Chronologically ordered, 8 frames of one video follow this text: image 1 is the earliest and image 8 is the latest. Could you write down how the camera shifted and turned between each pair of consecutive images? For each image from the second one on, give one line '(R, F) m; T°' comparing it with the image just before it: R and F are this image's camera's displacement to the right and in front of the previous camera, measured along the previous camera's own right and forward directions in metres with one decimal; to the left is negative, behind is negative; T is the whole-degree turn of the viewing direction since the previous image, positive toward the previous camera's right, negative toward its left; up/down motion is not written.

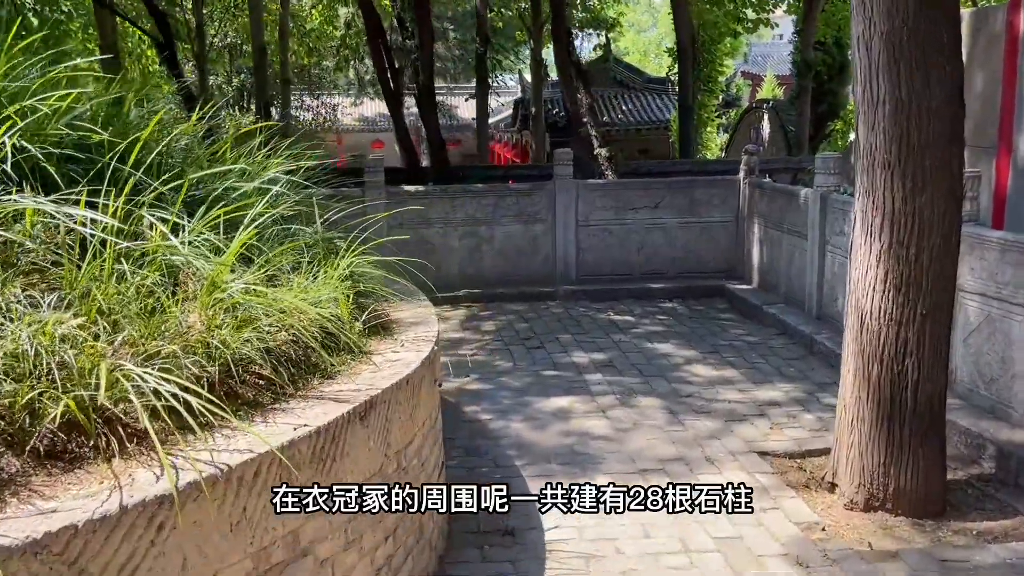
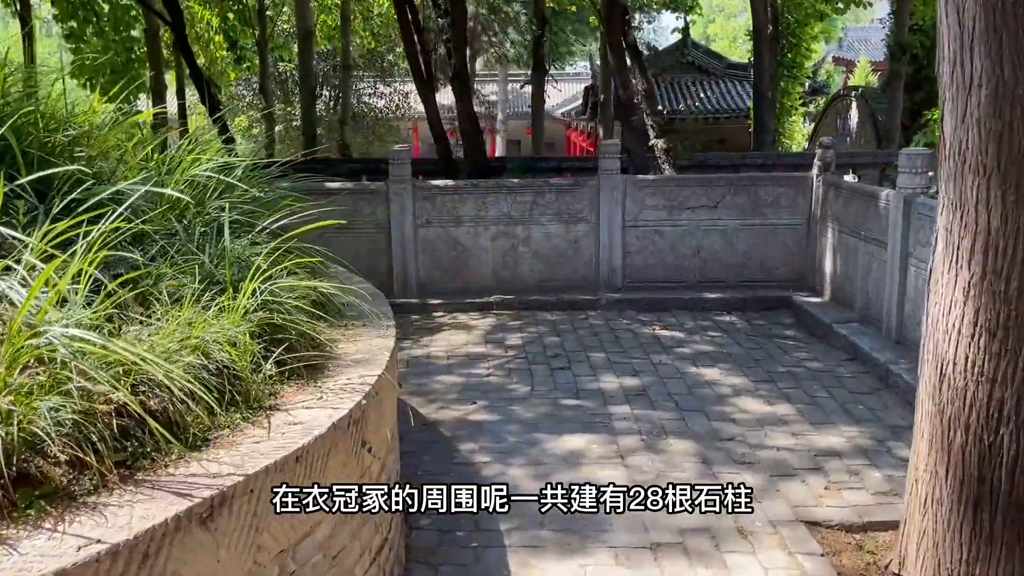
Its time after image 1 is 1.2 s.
(+0.4, +0.8) m; -5°
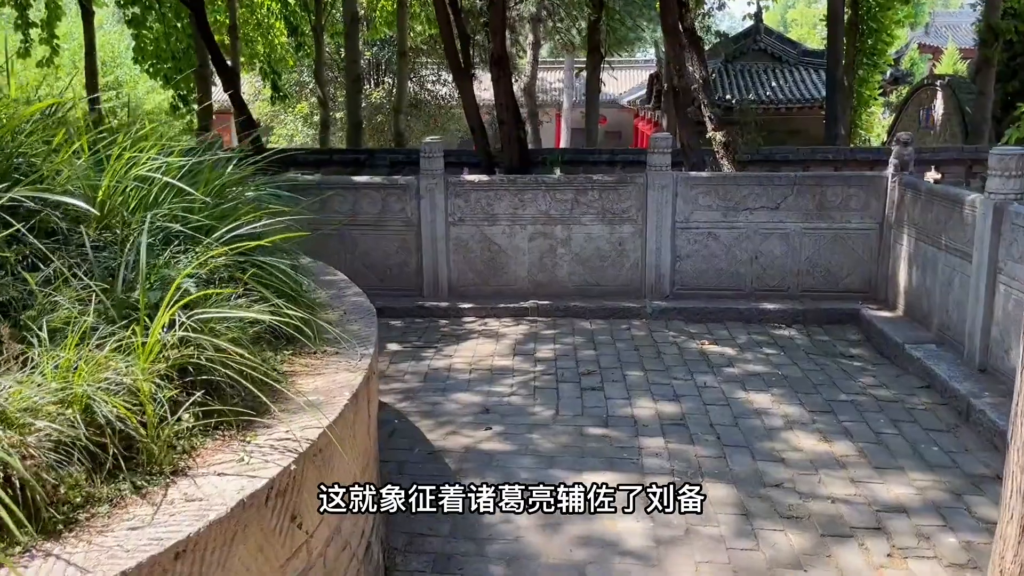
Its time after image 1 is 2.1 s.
(+0.2, +0.6) m; -4°
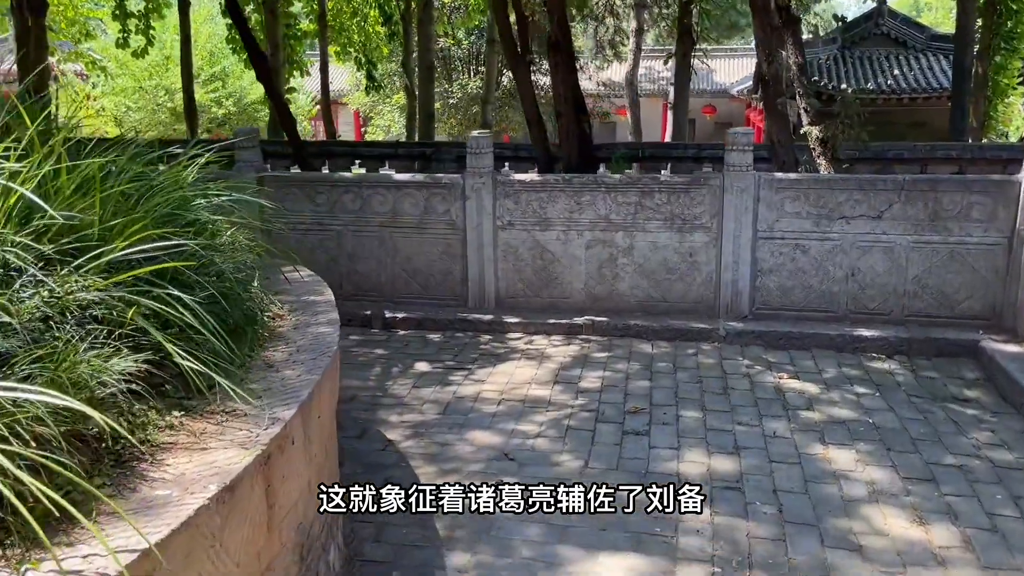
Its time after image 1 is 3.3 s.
(+0.4, +0.8) m; -7°
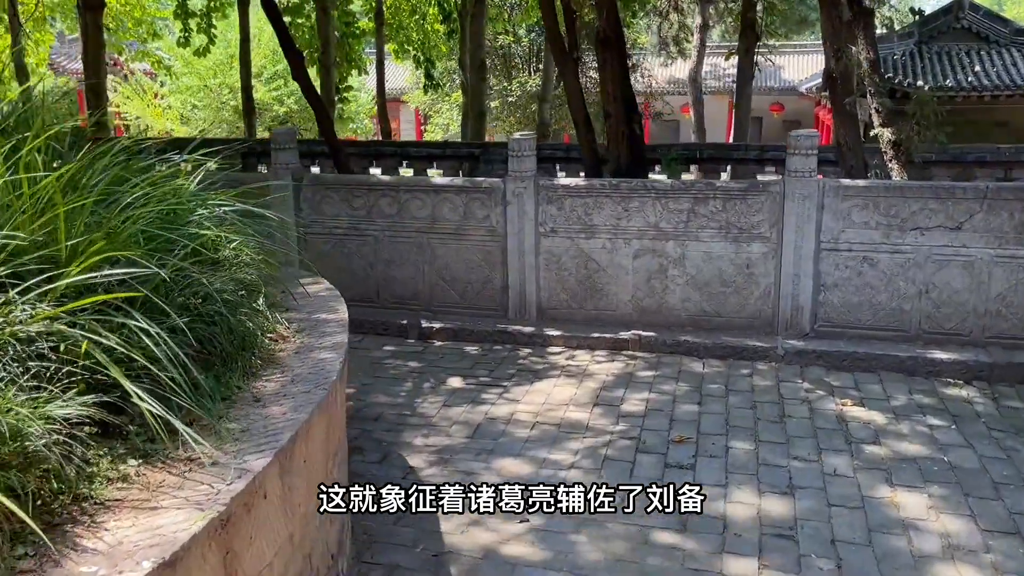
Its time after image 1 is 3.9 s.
(+0.1, +0.3) m; -4°
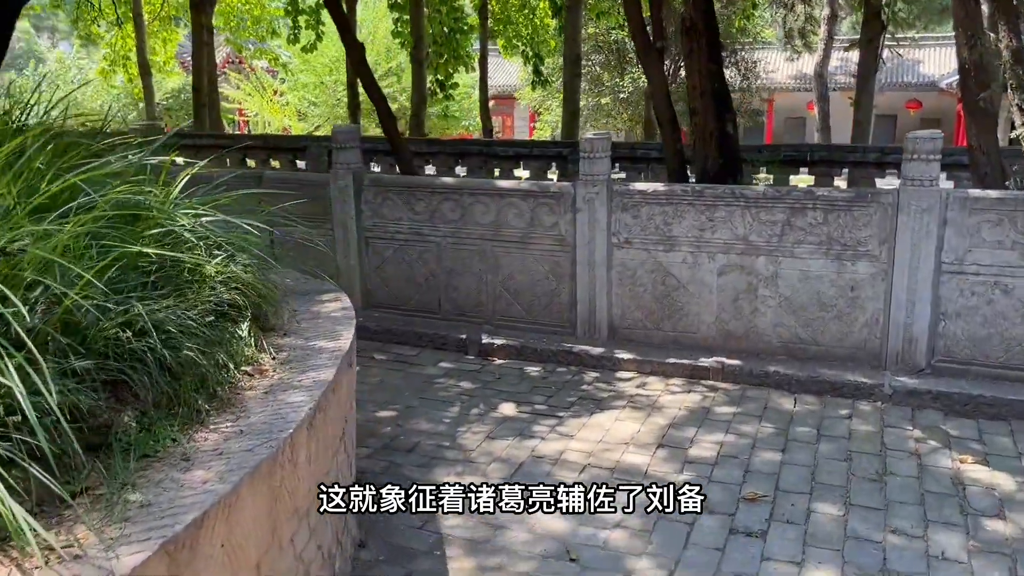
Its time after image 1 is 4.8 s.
(+0.3, +0.6) m; -8°
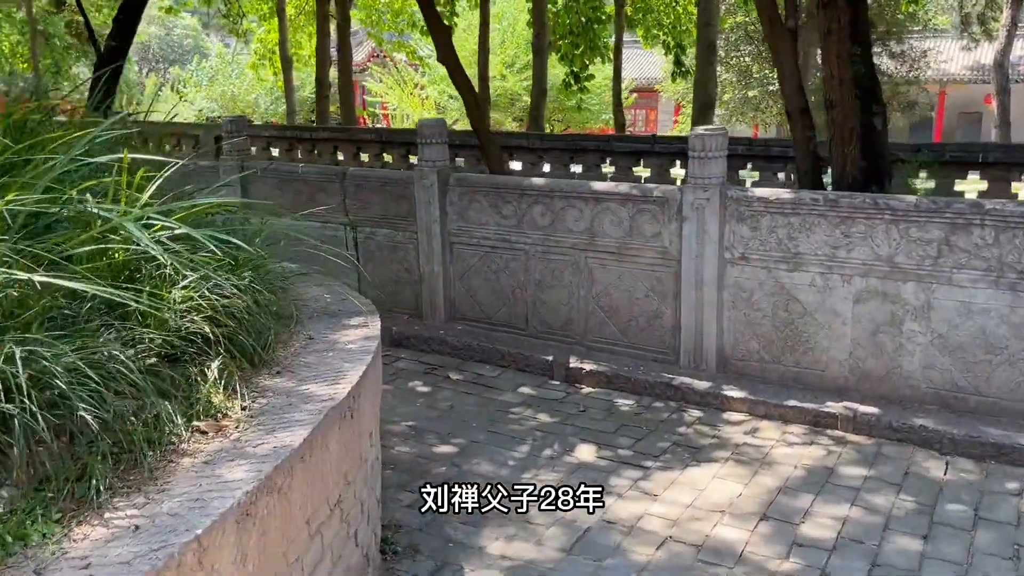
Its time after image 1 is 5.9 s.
(+0.3, +0.7) m; -9°
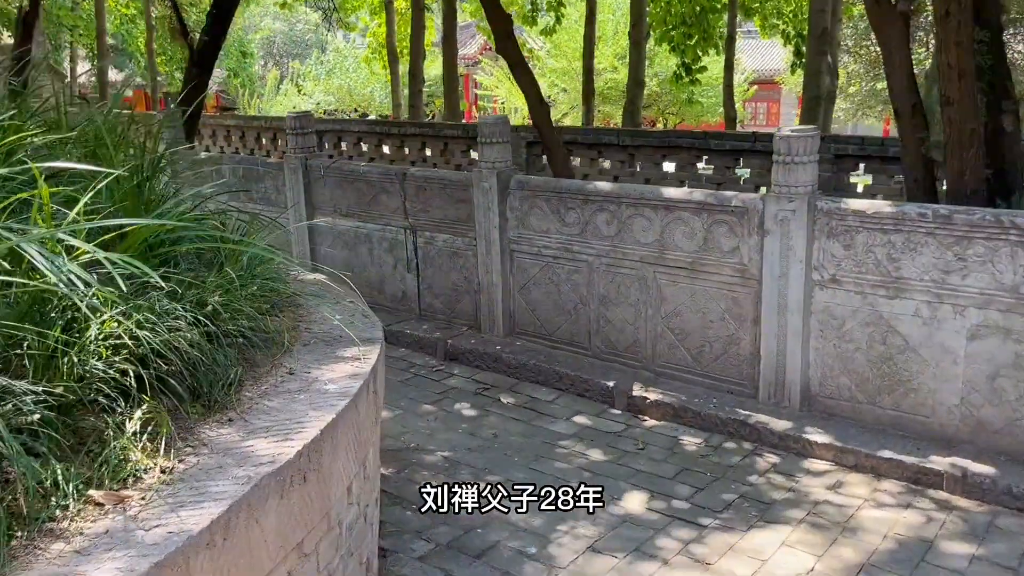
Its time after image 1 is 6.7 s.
(+0.3, +0.5) m; -8°
